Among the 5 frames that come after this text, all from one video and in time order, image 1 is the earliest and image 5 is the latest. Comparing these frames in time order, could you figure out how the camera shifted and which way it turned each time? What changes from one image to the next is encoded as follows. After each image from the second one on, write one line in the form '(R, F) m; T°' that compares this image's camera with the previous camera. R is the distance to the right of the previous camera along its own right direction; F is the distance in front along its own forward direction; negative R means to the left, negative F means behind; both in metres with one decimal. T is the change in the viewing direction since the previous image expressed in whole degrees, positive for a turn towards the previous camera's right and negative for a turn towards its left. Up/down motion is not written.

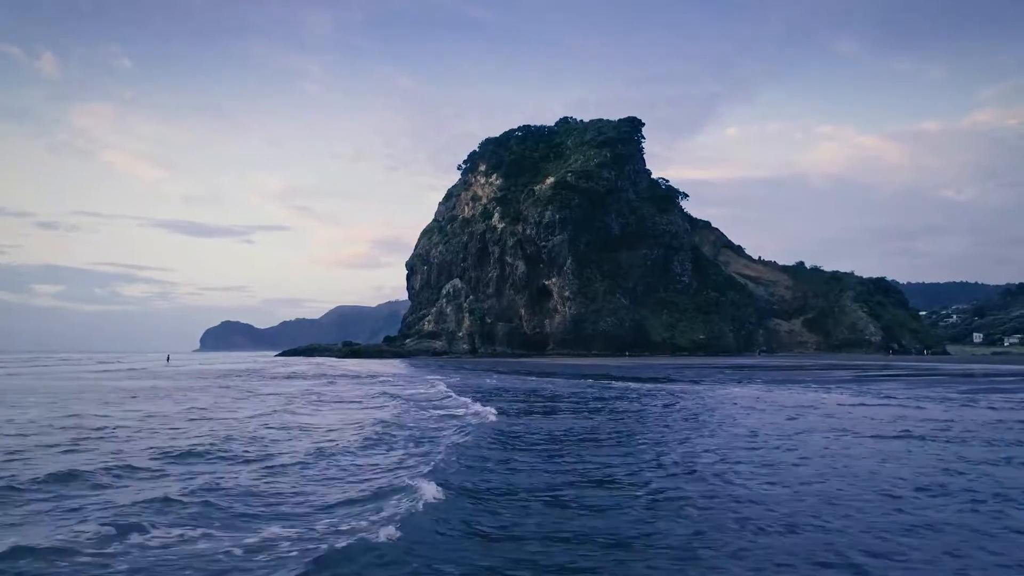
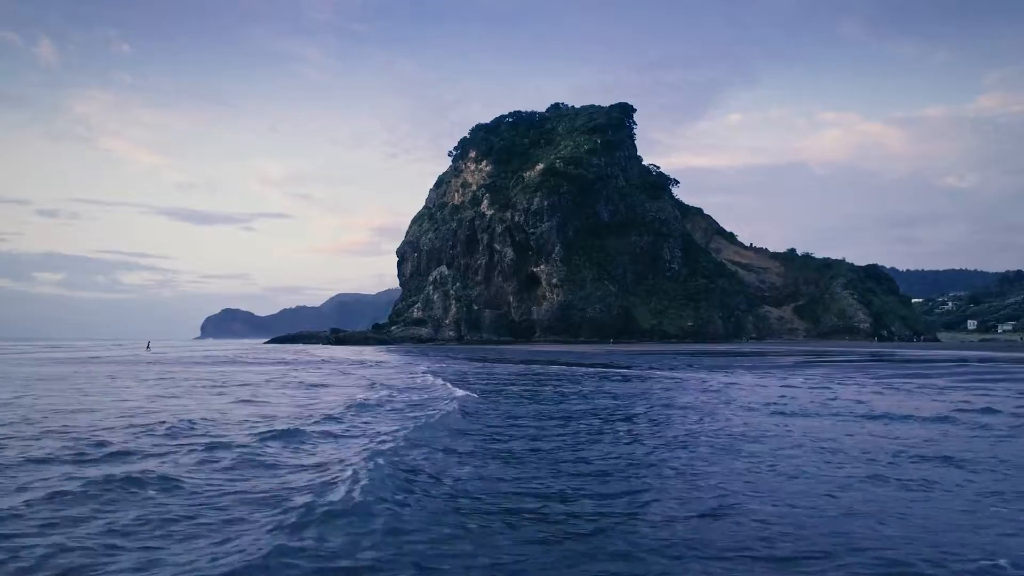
(+1.3, +0.1) m; 0°
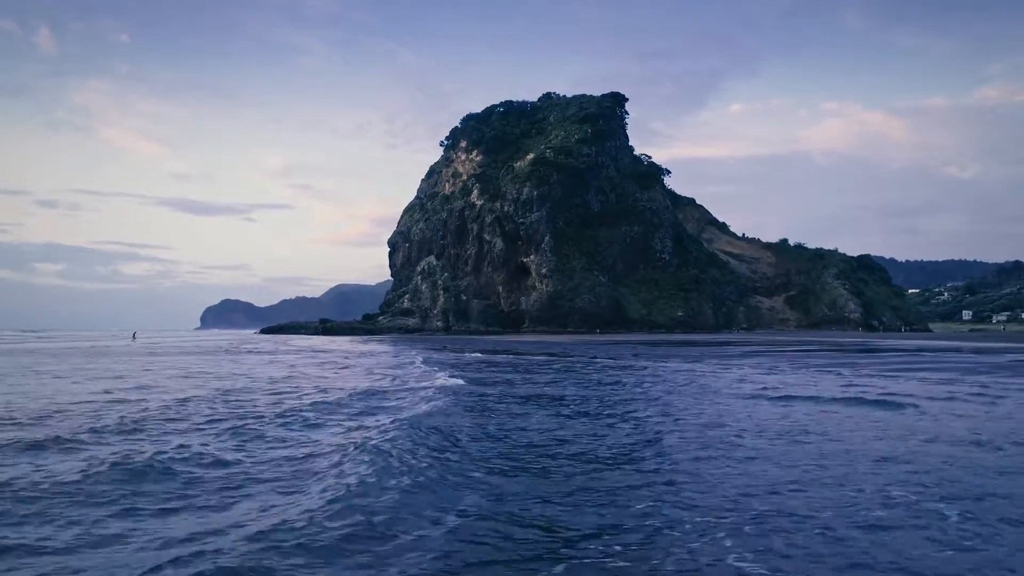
(+1.2, +0.2) m; 0°
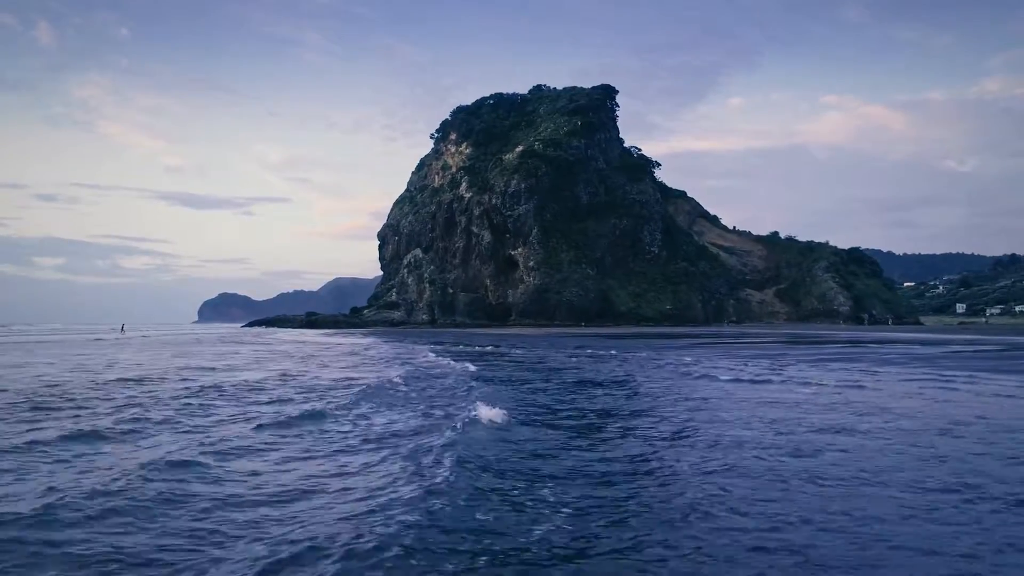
(+1.2, +0.3) m; 0°
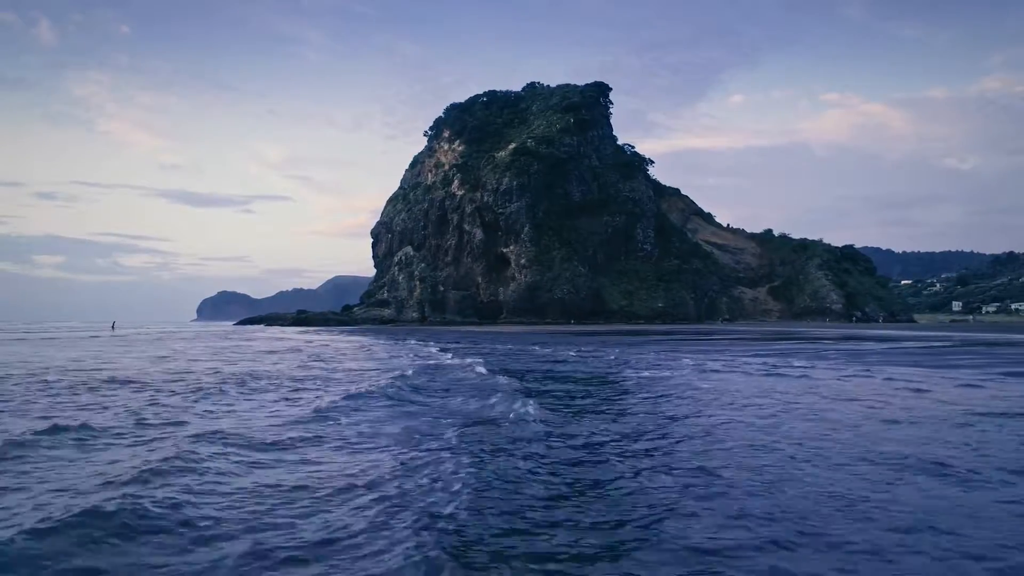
(+0.9, +0.1) m; 0°
